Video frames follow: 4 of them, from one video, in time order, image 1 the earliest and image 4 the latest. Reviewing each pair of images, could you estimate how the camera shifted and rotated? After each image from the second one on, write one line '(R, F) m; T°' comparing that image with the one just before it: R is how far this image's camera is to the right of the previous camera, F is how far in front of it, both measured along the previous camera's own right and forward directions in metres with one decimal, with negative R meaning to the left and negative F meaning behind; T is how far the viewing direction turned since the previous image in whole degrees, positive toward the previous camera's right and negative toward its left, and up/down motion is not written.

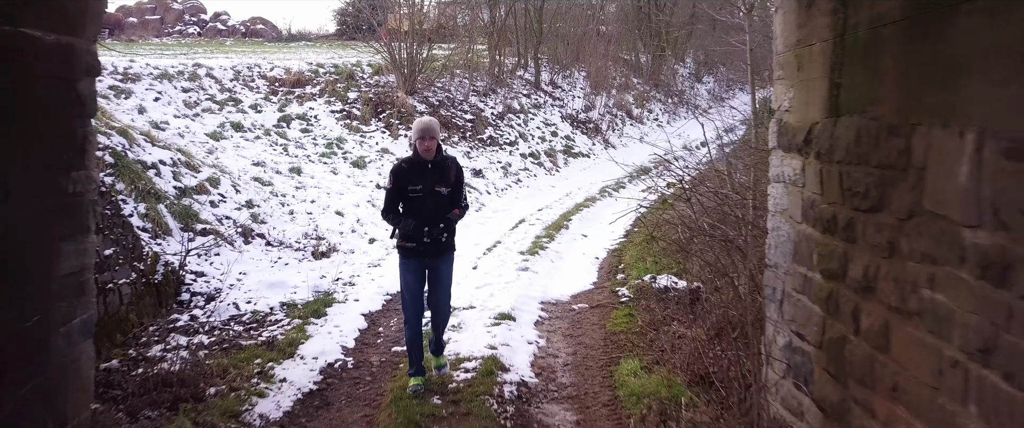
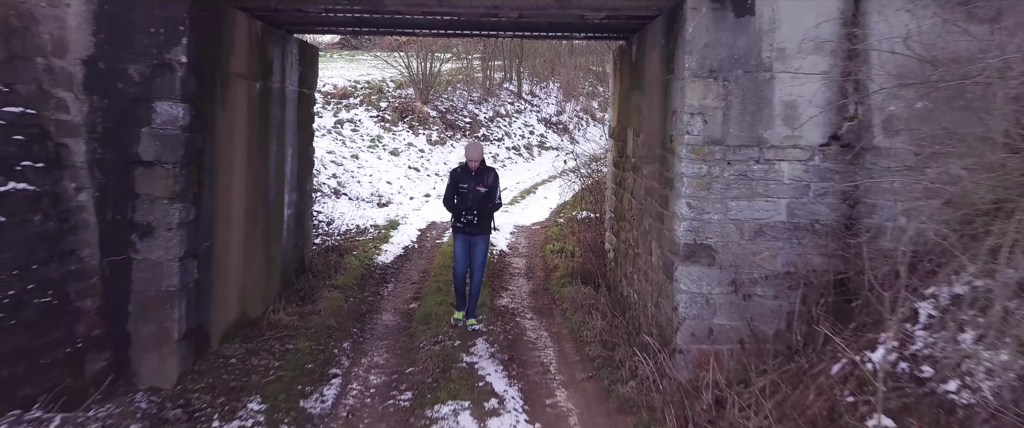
(+0.1, -3.4) m; +1°
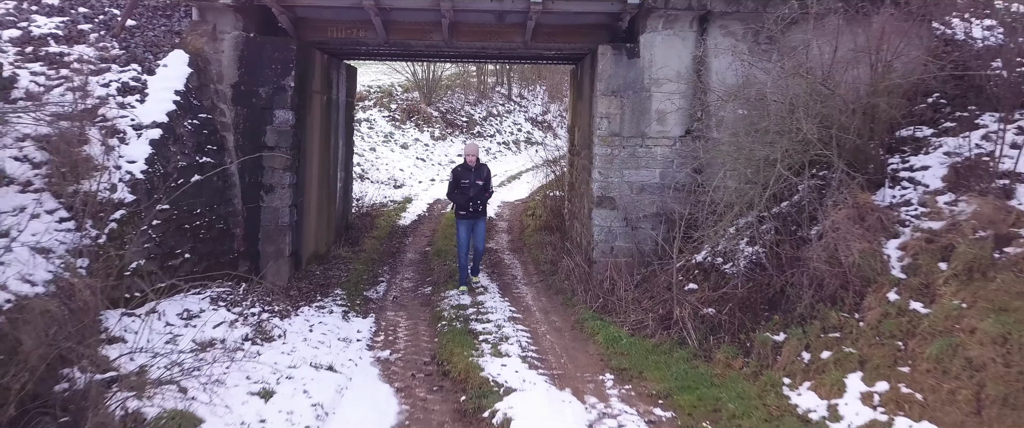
(+0.1, -2.3) m; 0°
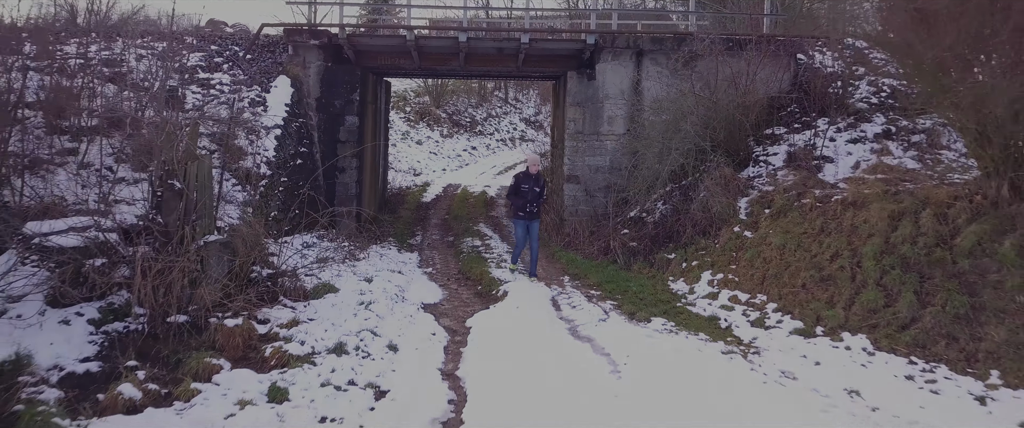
(0.0, -2.7) m; 0°
